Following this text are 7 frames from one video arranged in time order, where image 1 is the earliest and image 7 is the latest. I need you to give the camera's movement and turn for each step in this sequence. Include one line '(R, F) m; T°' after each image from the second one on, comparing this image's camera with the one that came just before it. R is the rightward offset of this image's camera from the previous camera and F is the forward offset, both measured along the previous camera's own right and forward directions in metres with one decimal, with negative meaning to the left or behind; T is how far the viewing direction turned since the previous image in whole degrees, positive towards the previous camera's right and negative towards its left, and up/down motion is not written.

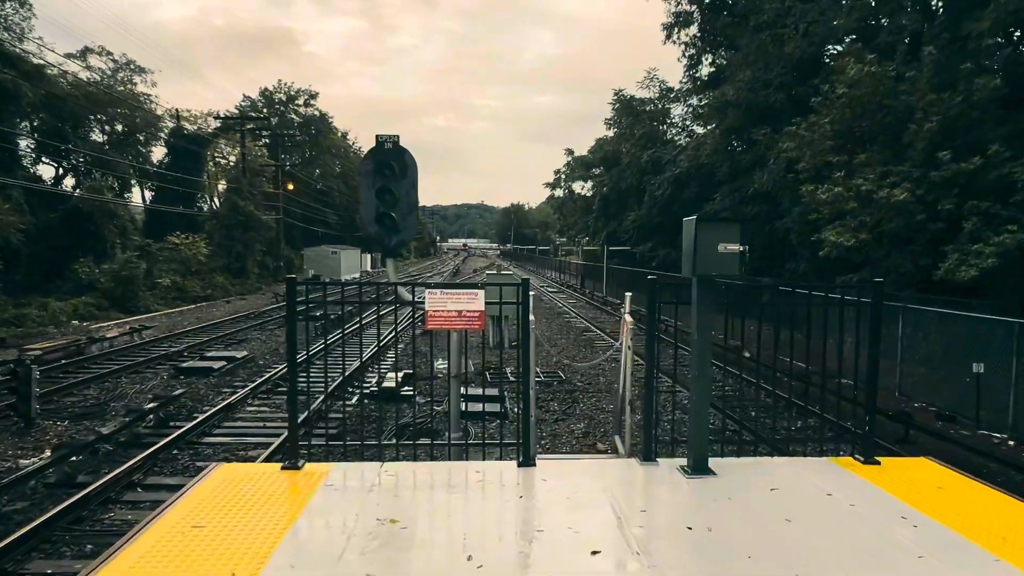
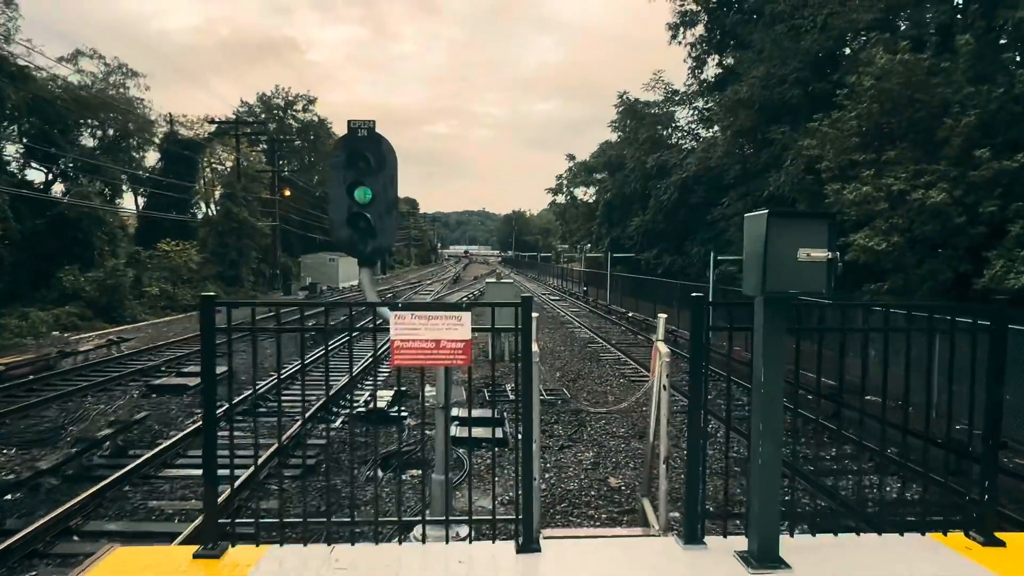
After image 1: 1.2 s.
(0.0, +1.0) m; 0°
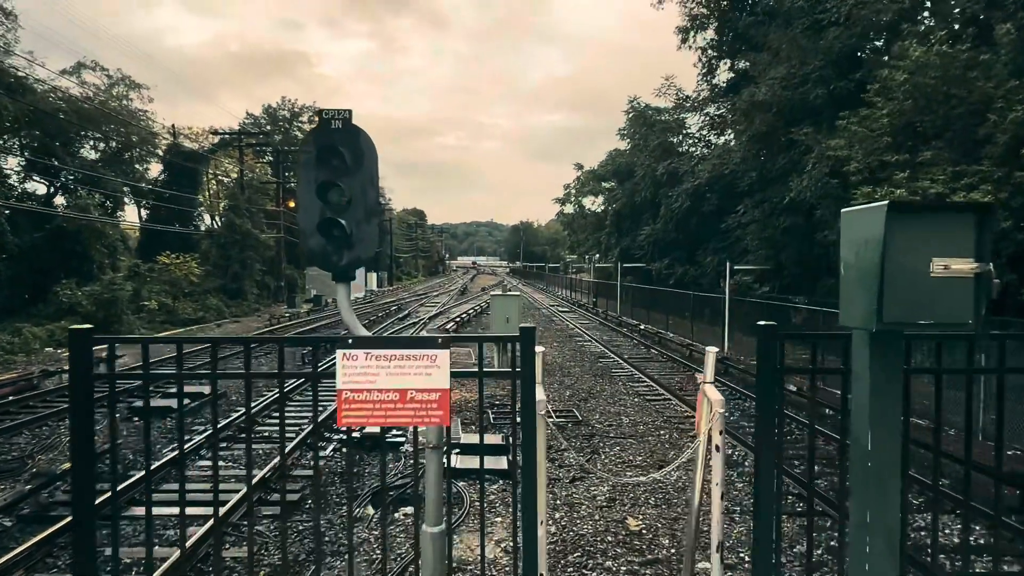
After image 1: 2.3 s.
(0.0, +0.8) m; -1°
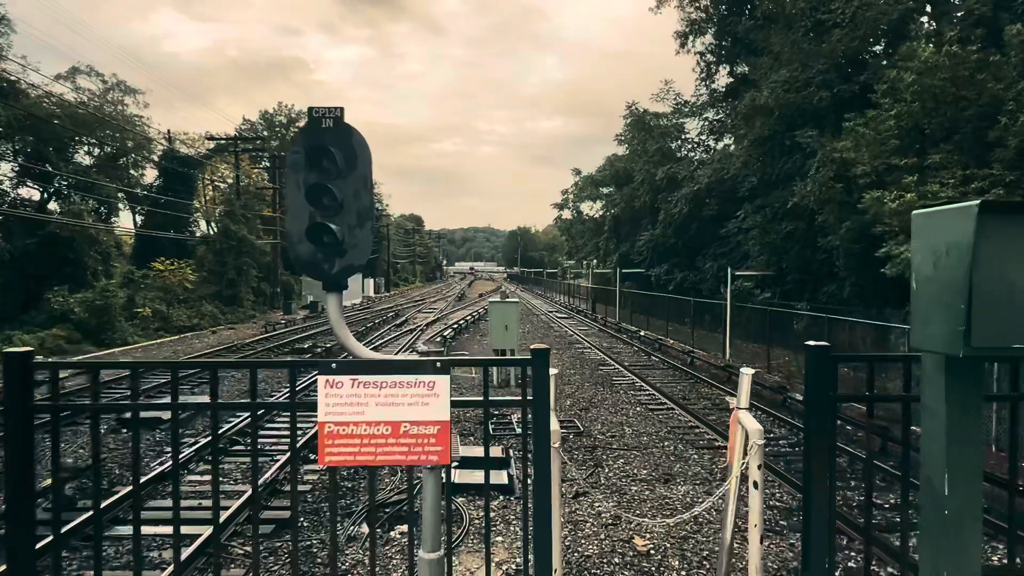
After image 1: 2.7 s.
(0.0, +0.3) m; 0°
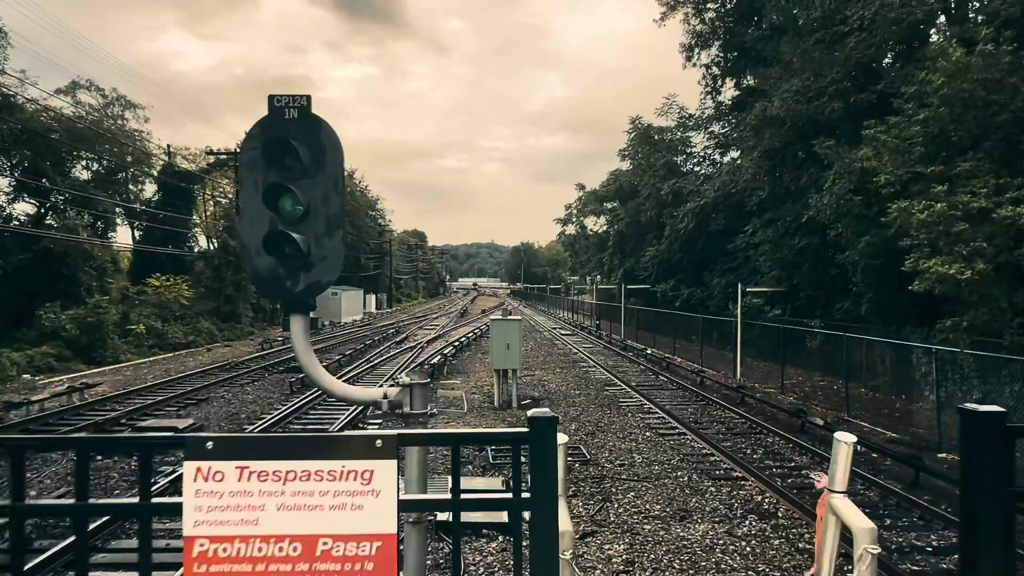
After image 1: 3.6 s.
(0.0, +0.6) m; 0°
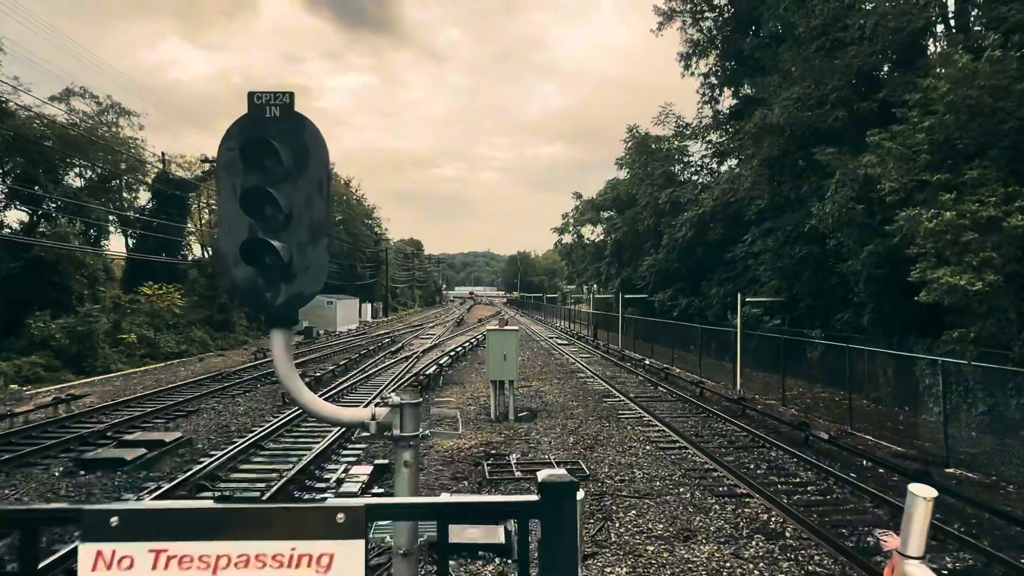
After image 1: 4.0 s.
(0.0, +0.3) m; 0°
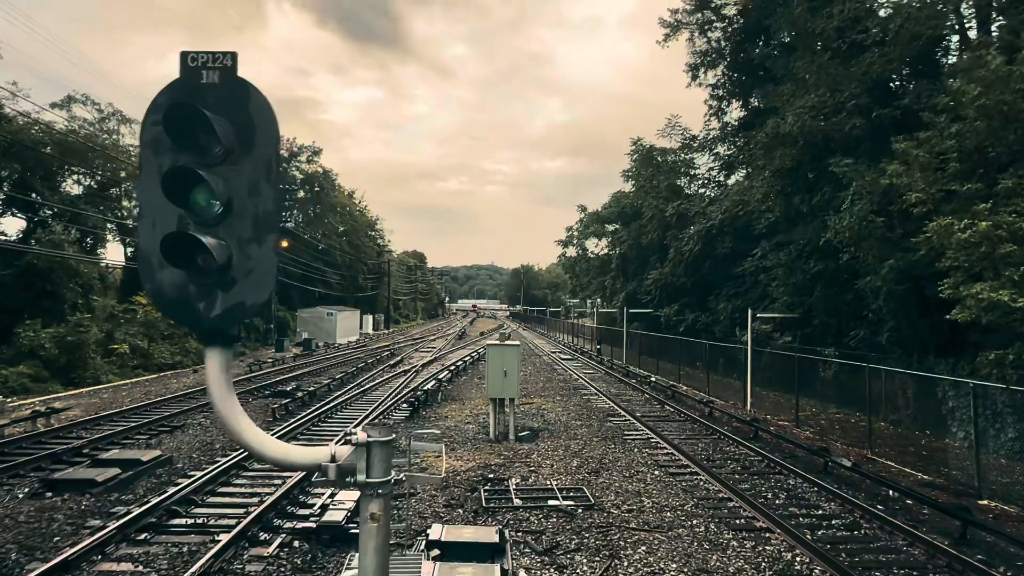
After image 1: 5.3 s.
(0.0, +0.6) m; 0°
